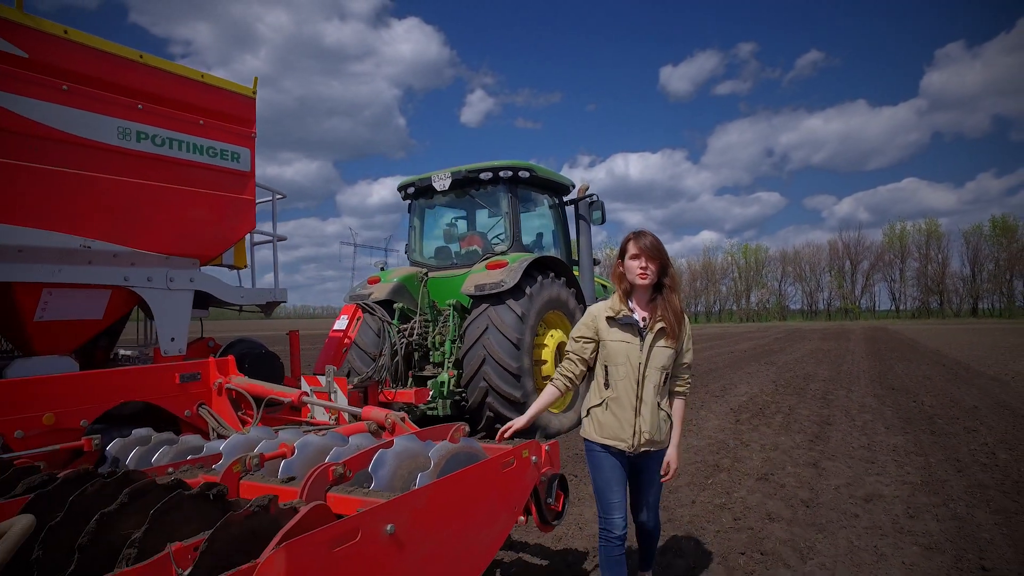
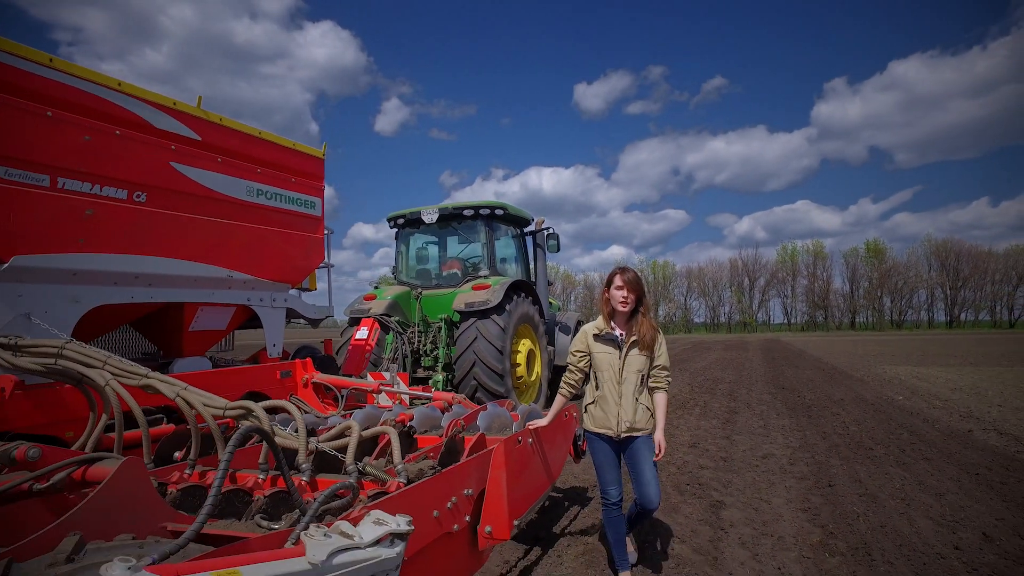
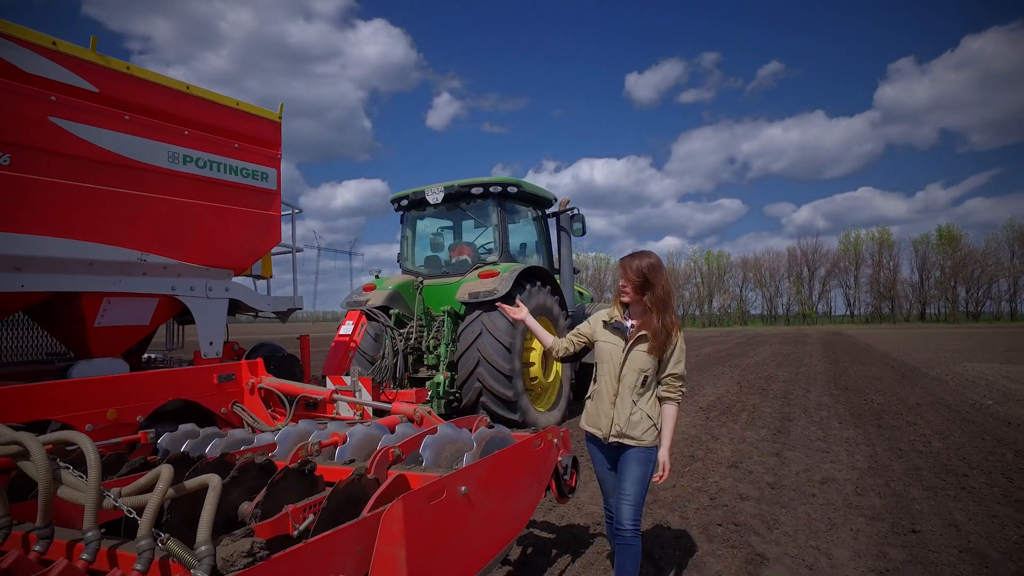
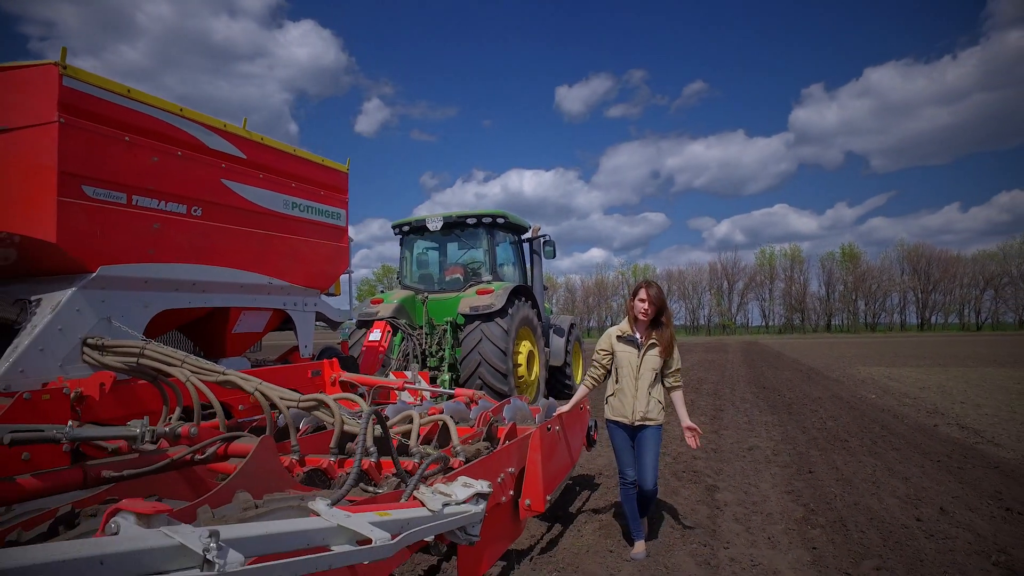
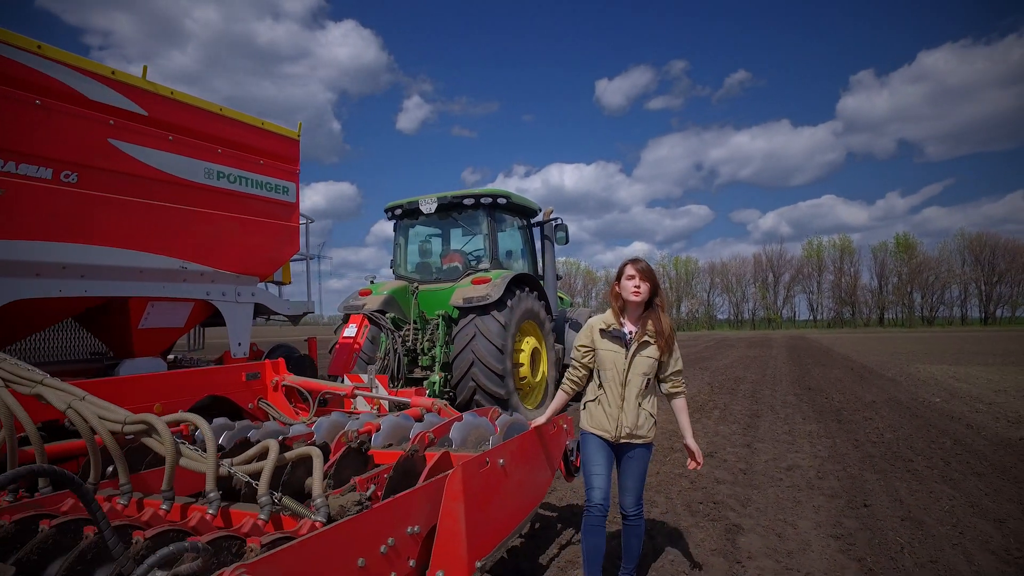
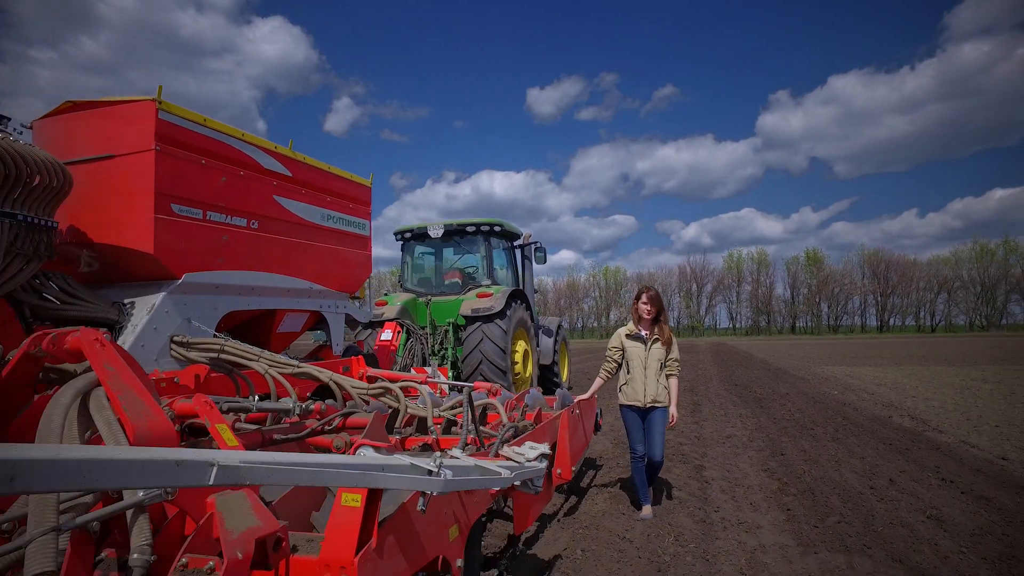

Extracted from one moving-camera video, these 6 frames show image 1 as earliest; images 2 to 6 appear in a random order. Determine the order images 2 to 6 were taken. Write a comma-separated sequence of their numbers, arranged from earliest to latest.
3, 5, 2, 4, 6
